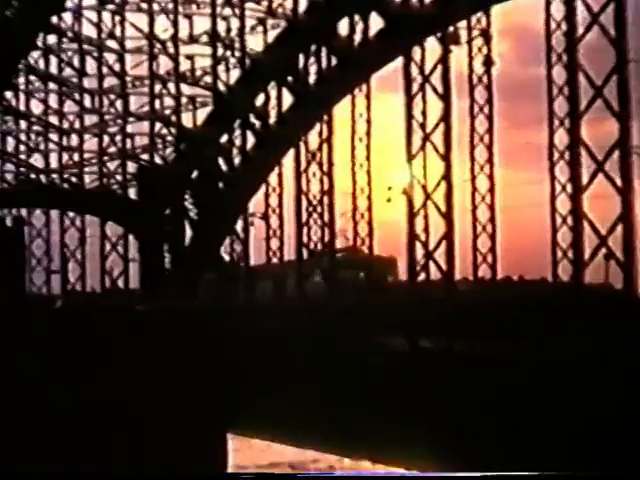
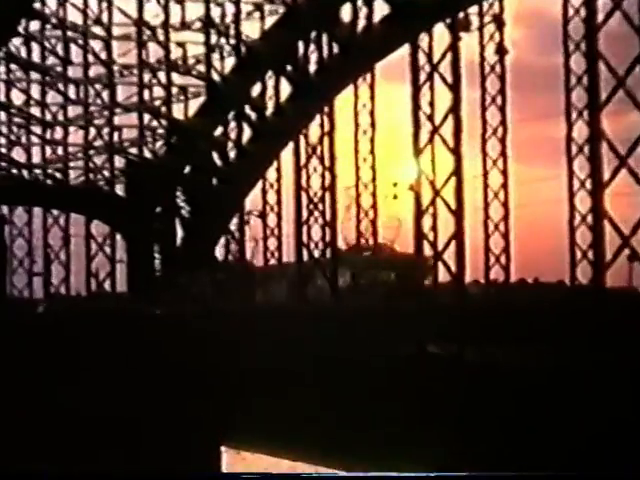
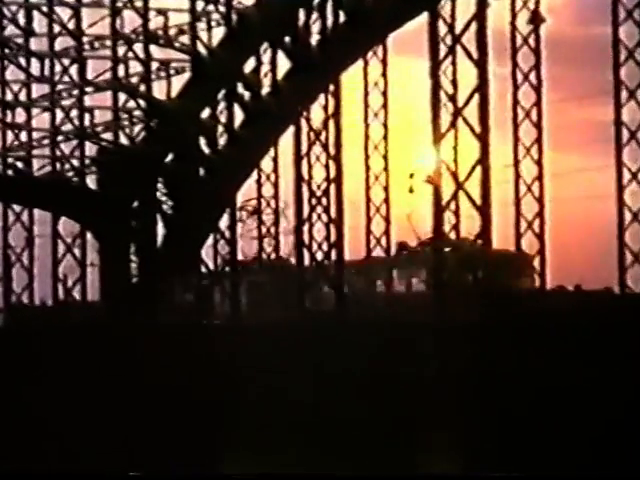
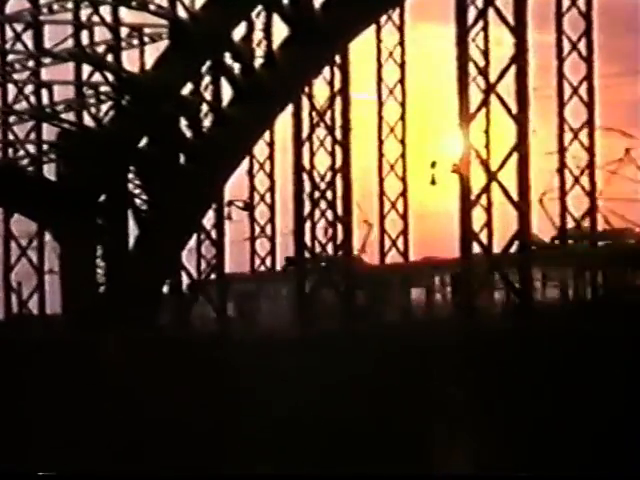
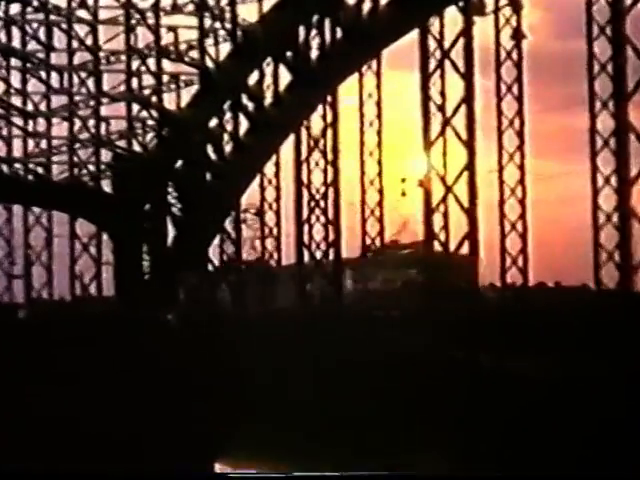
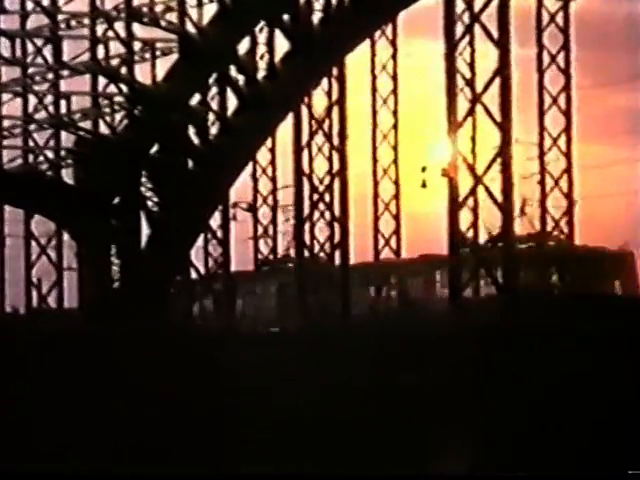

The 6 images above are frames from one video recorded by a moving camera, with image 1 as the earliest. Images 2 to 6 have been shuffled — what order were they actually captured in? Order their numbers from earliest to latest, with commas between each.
2, 5, 3, 6, 4
